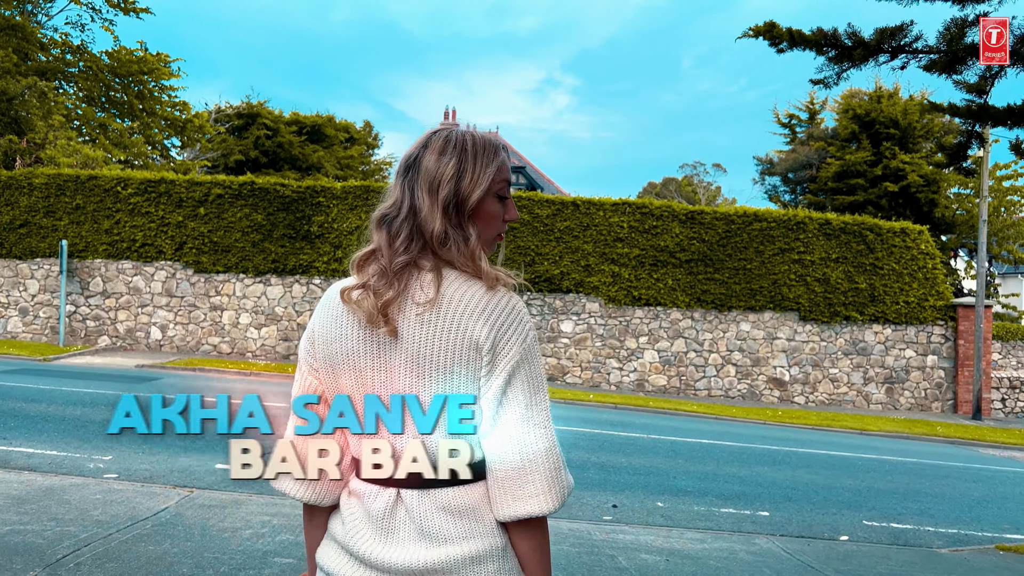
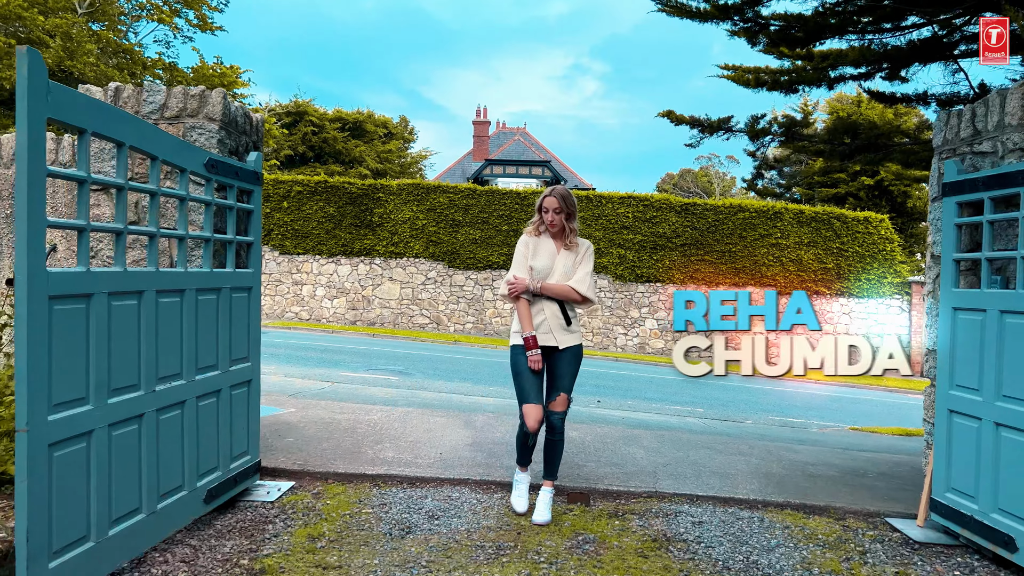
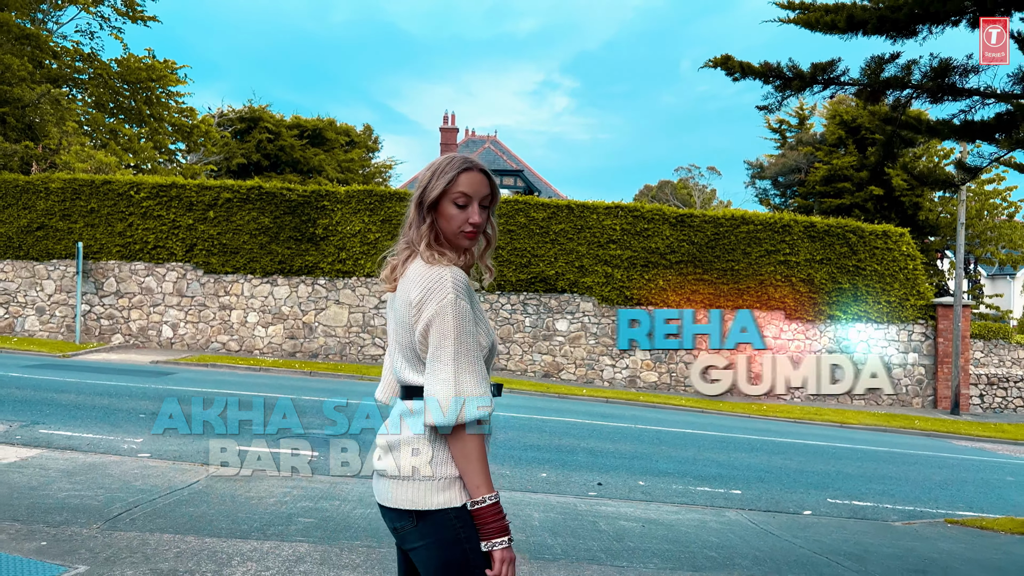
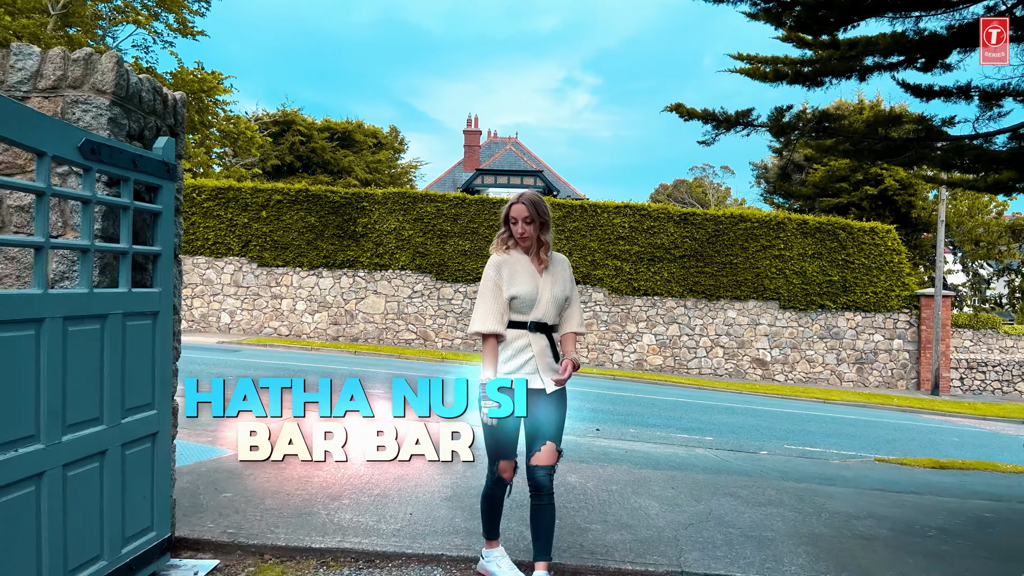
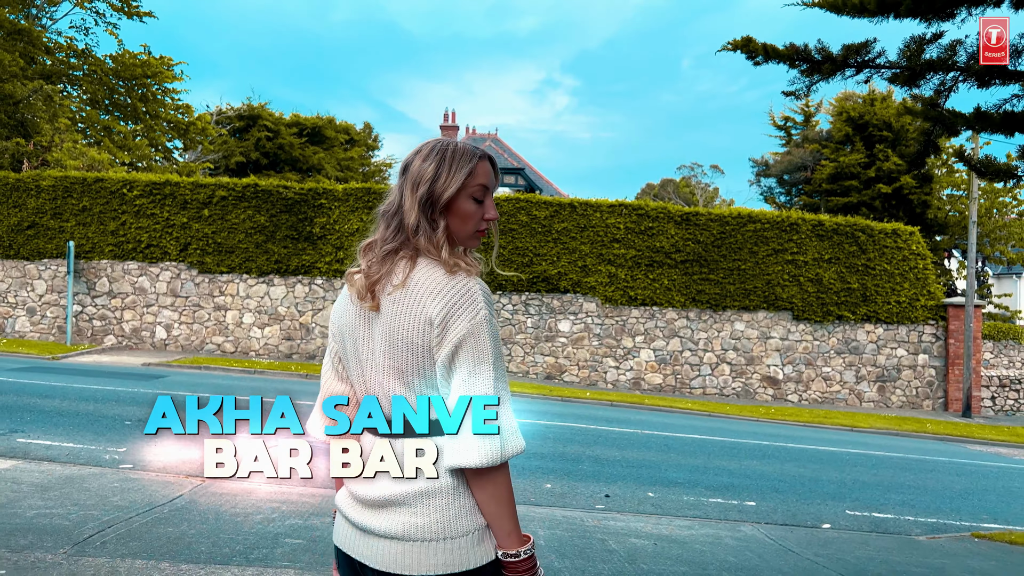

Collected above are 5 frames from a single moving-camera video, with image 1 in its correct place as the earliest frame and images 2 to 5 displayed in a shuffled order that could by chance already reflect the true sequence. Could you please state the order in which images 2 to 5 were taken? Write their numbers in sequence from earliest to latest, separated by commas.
5, 3, 4, 2
